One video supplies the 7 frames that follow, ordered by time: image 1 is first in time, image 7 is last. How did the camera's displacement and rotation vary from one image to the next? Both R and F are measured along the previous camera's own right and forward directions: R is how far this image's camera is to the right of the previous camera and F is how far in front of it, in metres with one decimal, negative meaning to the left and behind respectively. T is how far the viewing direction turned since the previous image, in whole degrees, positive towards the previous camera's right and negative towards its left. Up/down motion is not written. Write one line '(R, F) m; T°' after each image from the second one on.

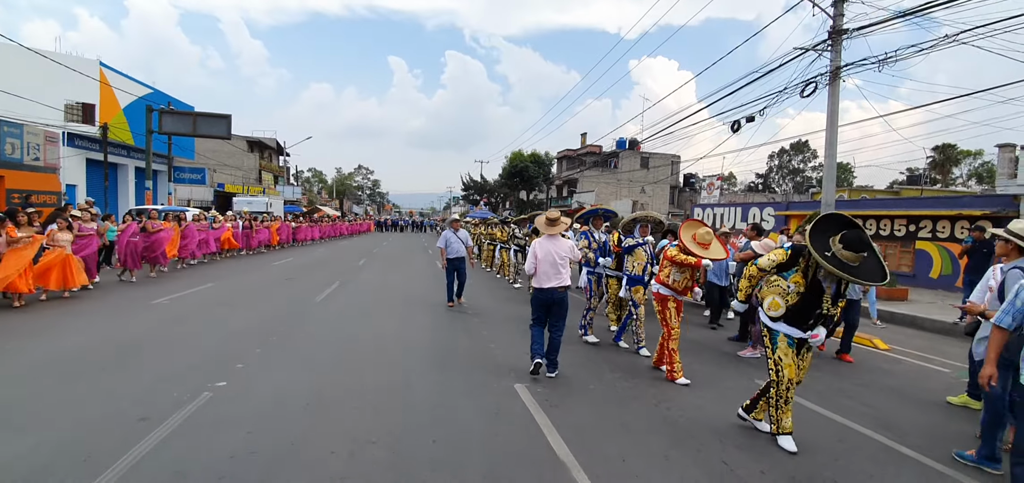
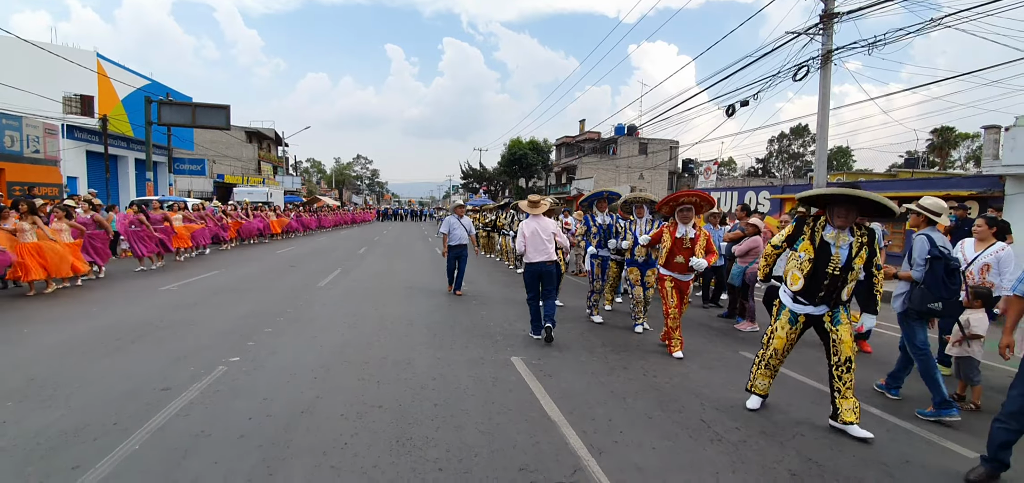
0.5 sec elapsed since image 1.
(+0.1, -0.3) m; 0°
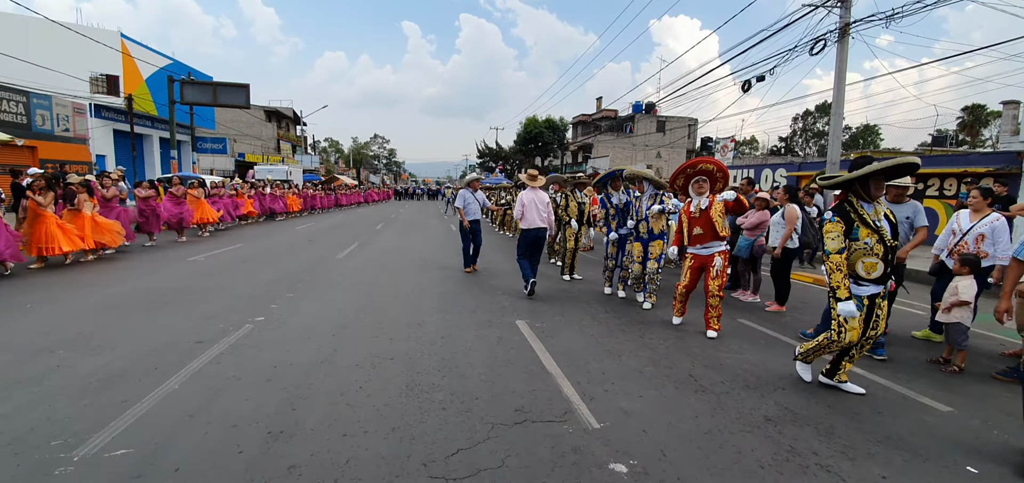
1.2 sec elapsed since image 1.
(+0.1, -0.3) m; -2°
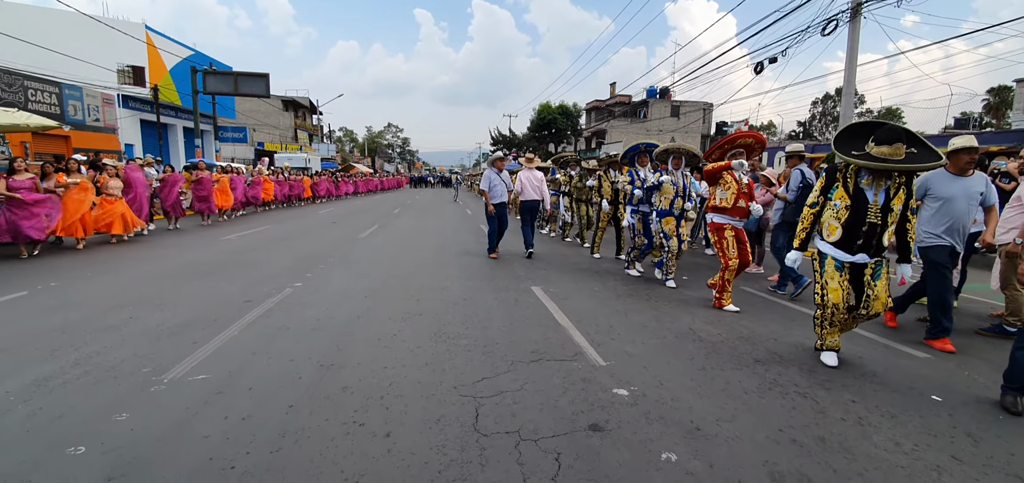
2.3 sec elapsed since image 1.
(0.0, -0.4) m; -2°
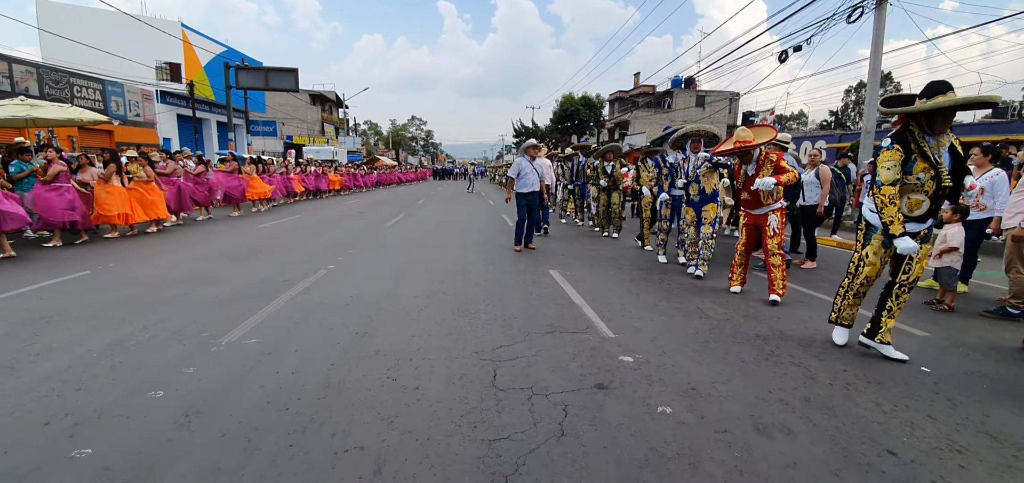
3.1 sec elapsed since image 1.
(+0.1, -0.3) m; -3°
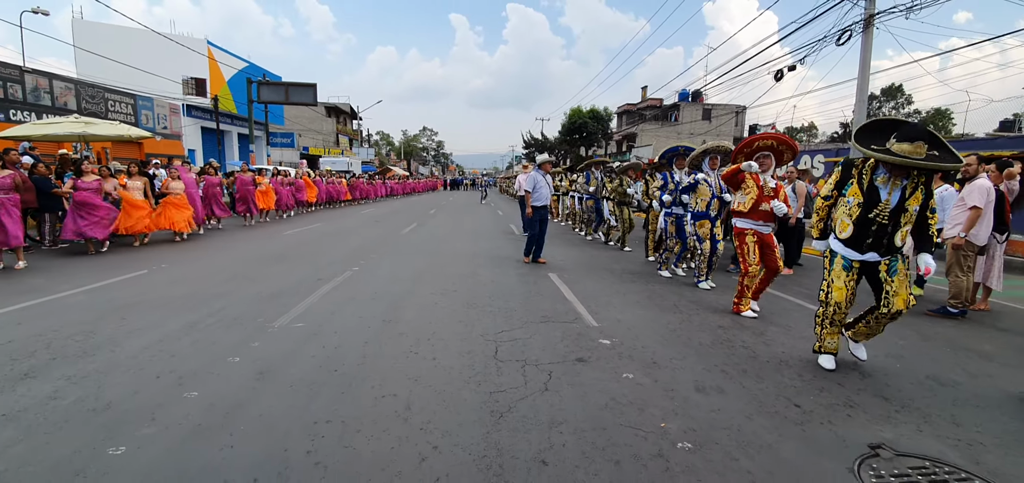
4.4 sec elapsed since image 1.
(+0.1, -0.8) m; -1°
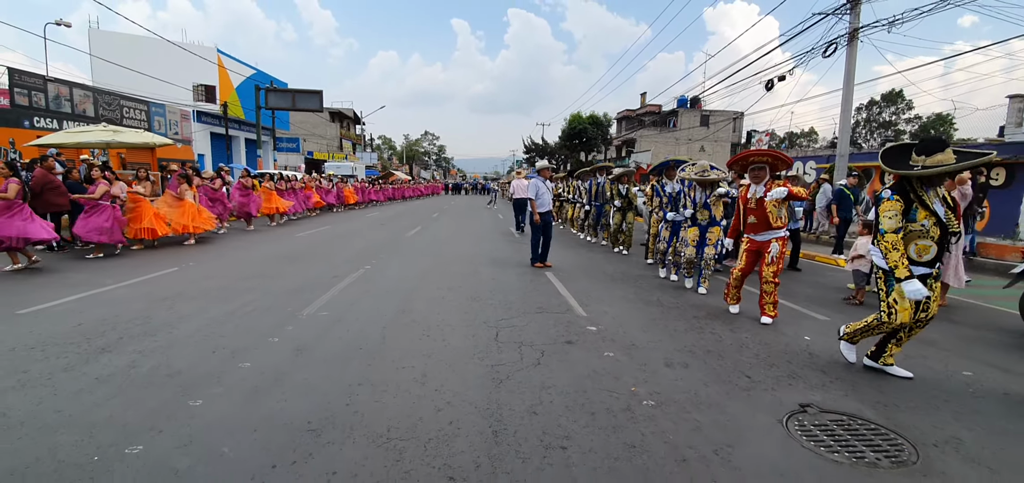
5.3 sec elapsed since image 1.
(0.0, -0.6) m; 0°
